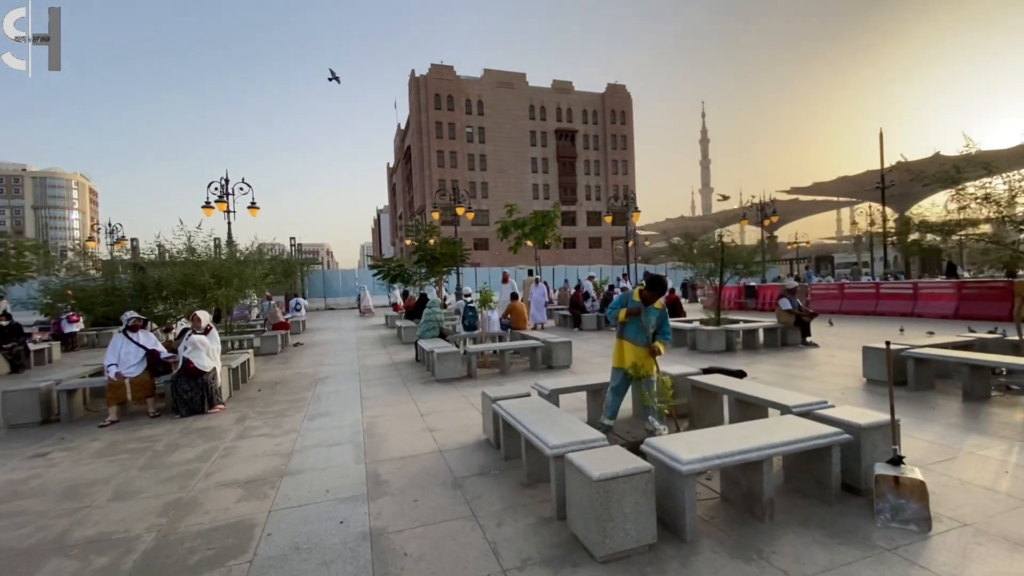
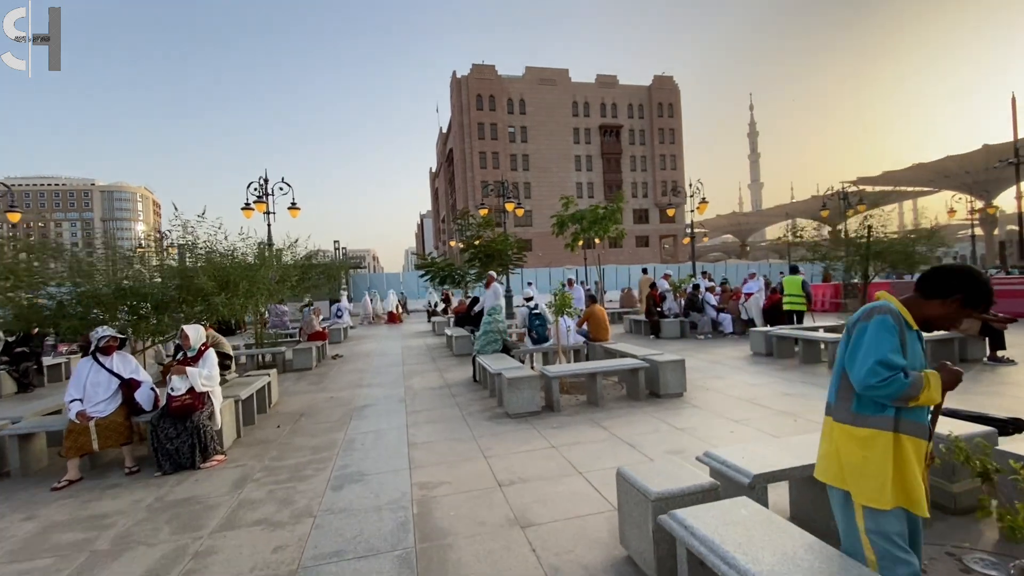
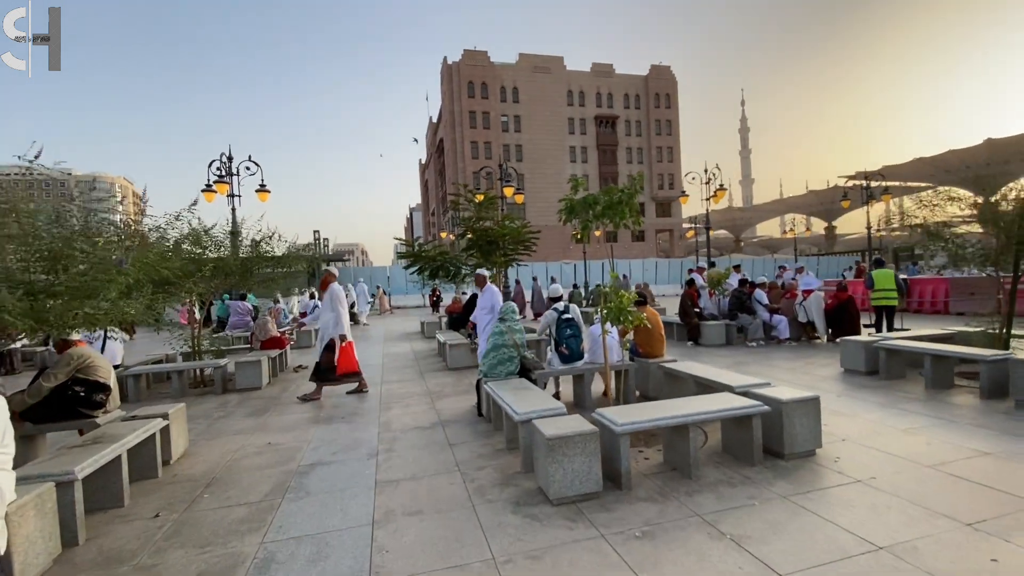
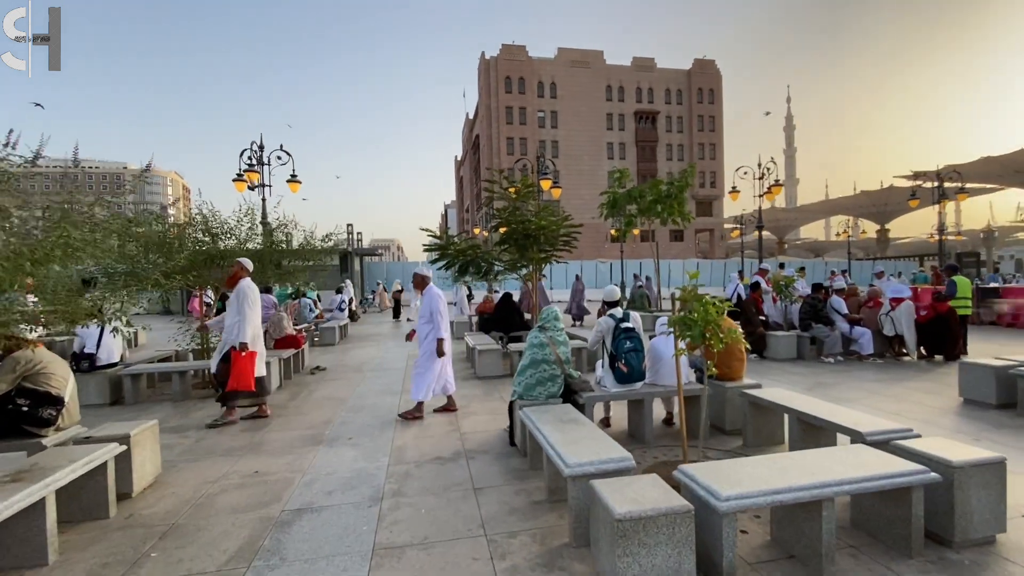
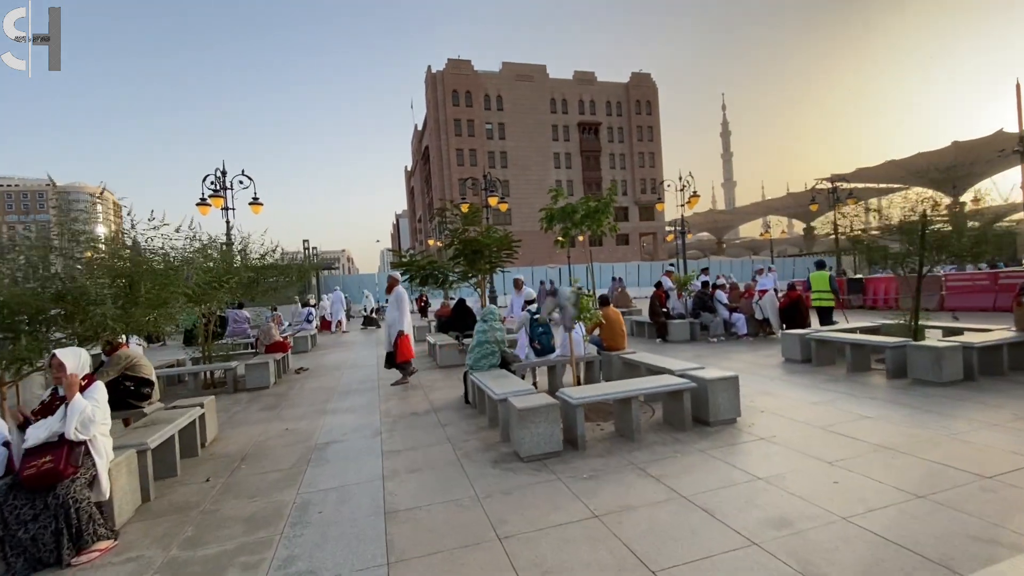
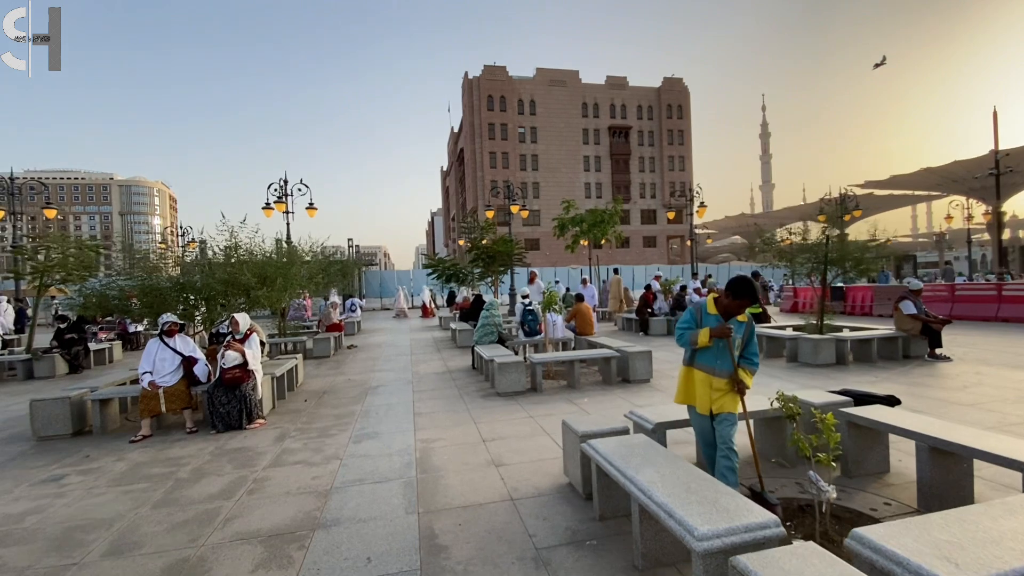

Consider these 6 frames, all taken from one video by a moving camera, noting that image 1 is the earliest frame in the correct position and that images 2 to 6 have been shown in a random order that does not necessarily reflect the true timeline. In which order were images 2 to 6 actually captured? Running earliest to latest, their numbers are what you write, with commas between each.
6, 2, 5, 3, 4
